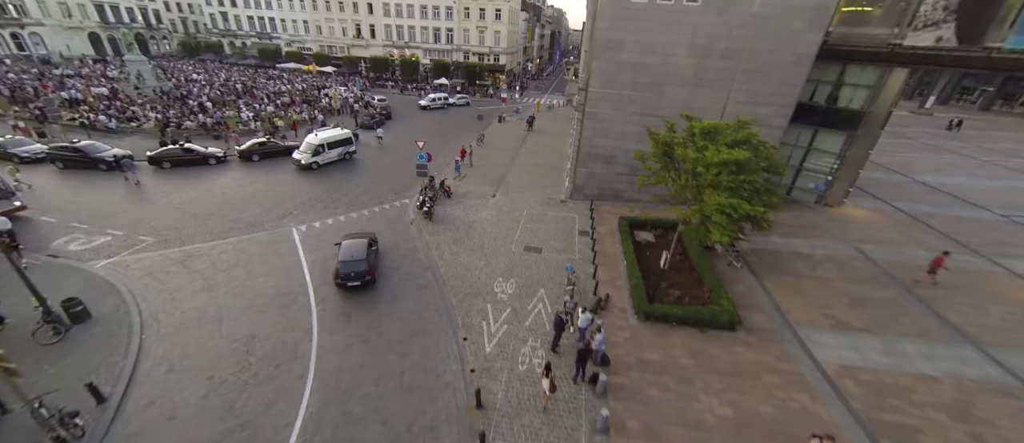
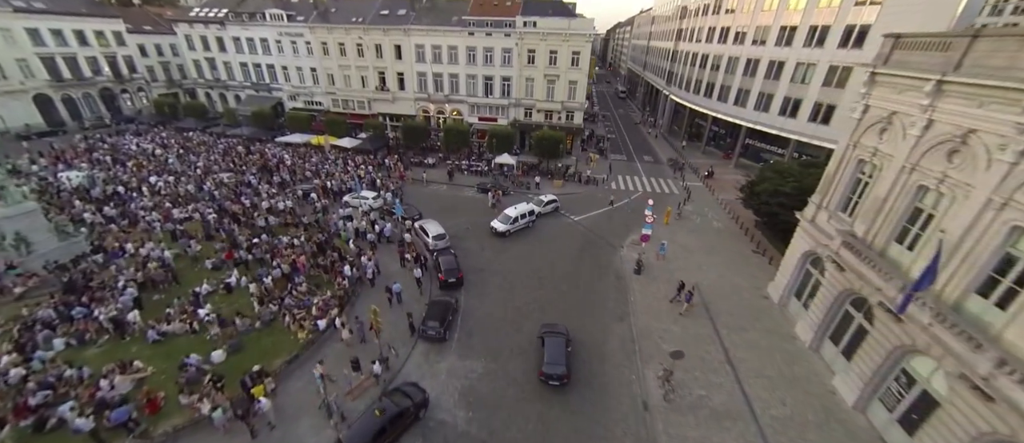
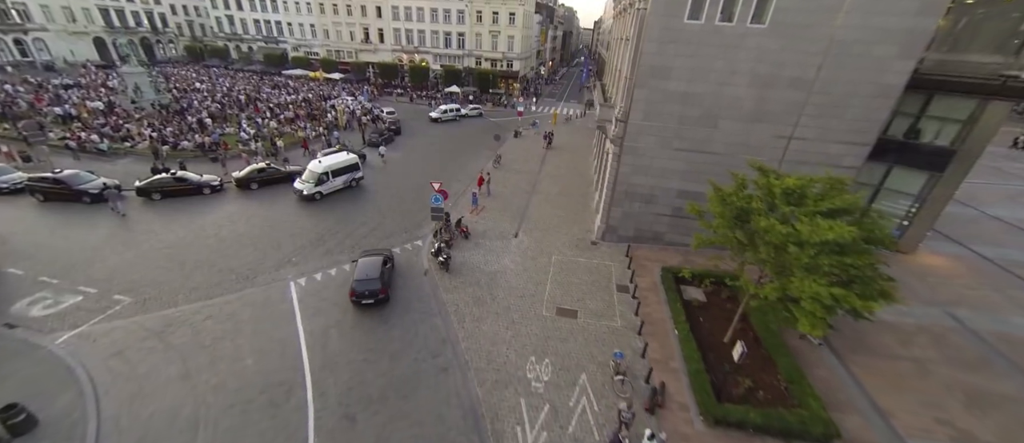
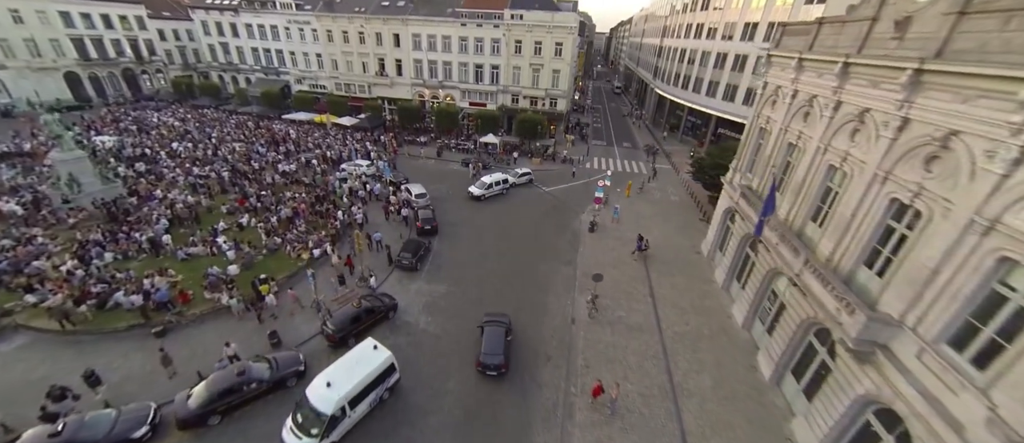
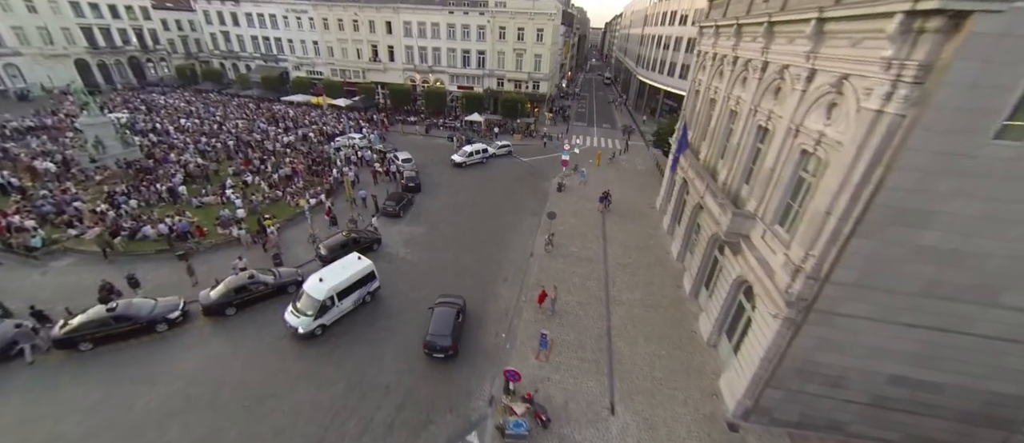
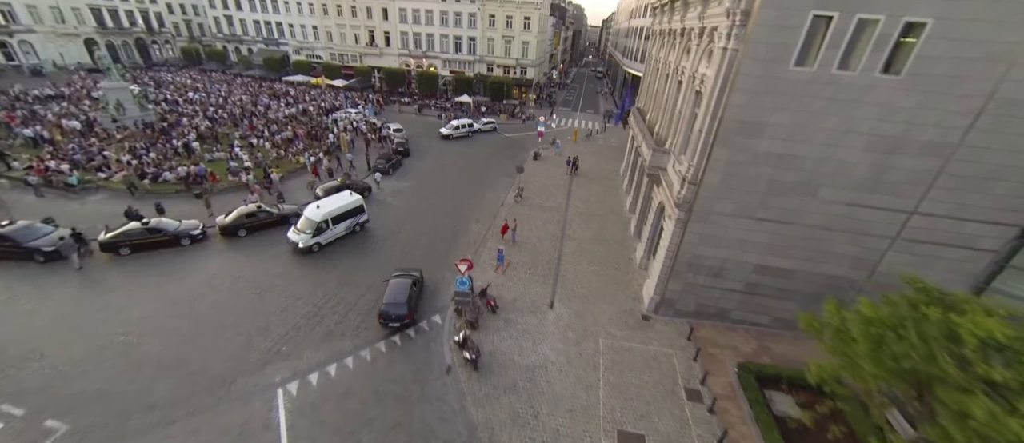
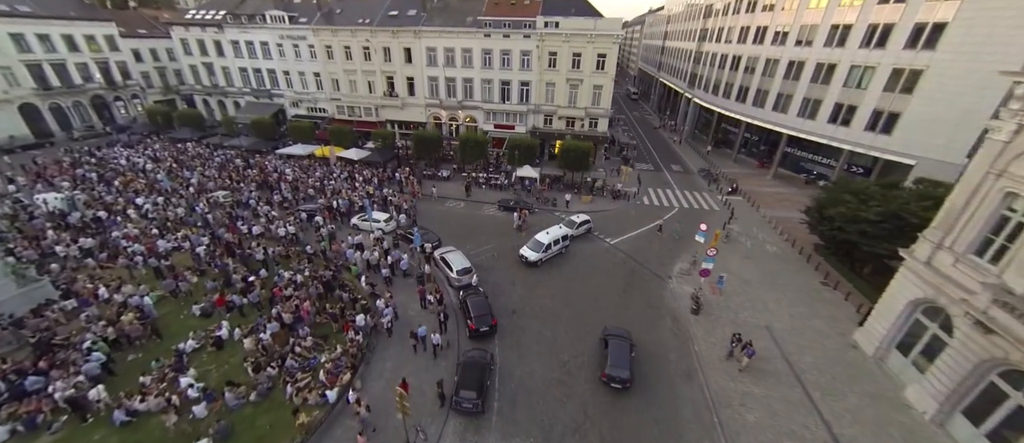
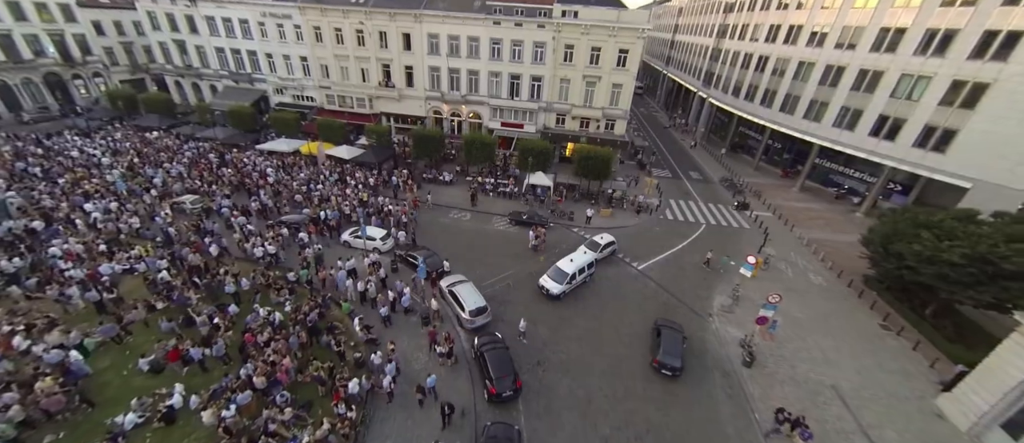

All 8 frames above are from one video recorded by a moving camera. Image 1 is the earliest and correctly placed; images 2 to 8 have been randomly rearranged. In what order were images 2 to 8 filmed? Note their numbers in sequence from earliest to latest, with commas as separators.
3, 6, 5, 4, 2, 7, 8
